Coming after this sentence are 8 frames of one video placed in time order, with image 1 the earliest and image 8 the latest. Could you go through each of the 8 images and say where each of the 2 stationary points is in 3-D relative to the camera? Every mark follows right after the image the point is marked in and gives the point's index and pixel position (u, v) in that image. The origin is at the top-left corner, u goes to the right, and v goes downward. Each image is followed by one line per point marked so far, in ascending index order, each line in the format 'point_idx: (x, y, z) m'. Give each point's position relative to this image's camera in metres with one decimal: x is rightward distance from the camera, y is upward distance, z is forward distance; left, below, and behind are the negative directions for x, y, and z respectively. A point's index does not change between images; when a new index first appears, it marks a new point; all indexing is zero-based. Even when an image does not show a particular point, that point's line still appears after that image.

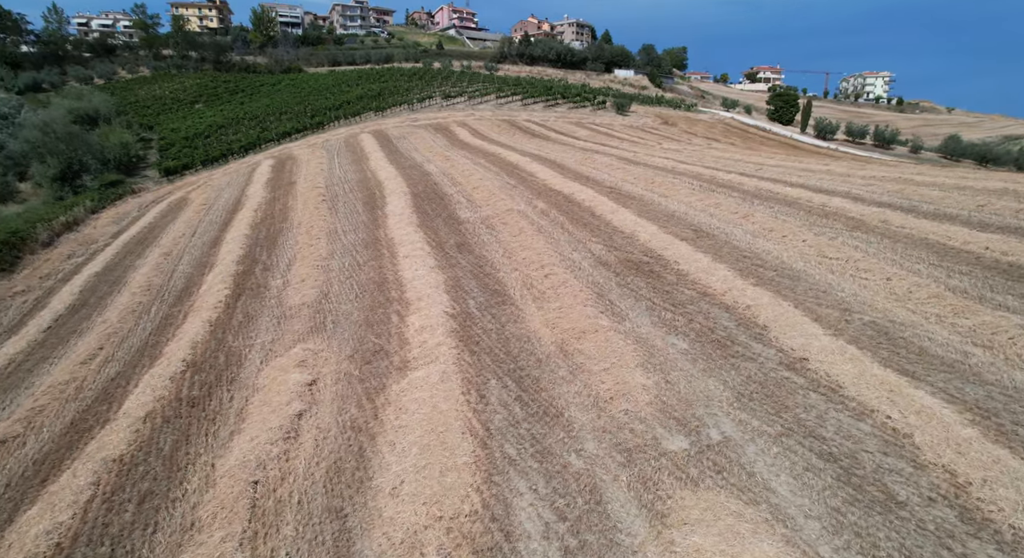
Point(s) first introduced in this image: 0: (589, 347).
0: (+2.7, -2.4, +17.0) m
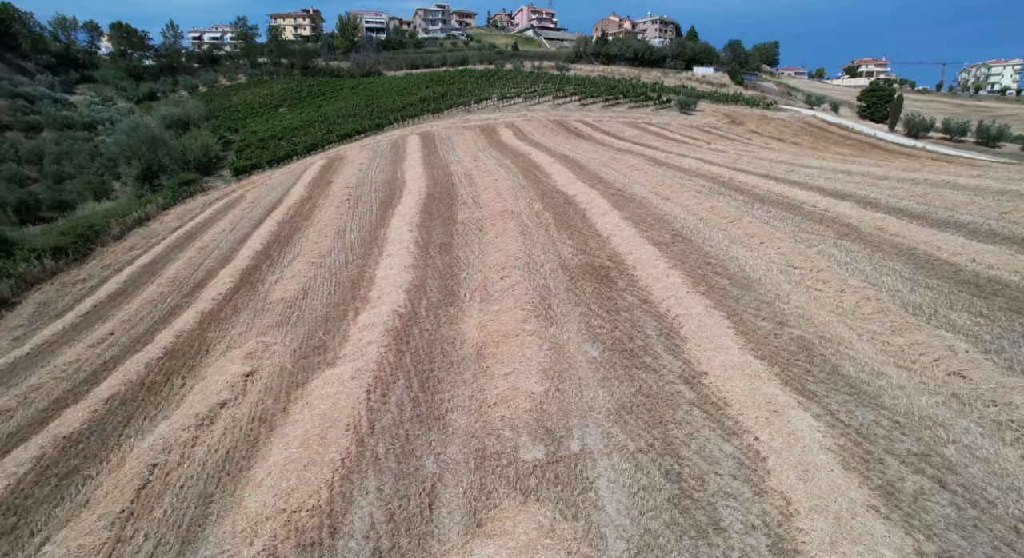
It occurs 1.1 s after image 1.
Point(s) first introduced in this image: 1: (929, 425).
0: (-0.3, -2.5, +16.8) m
1: (+9.0, -3.2, +10.4) m
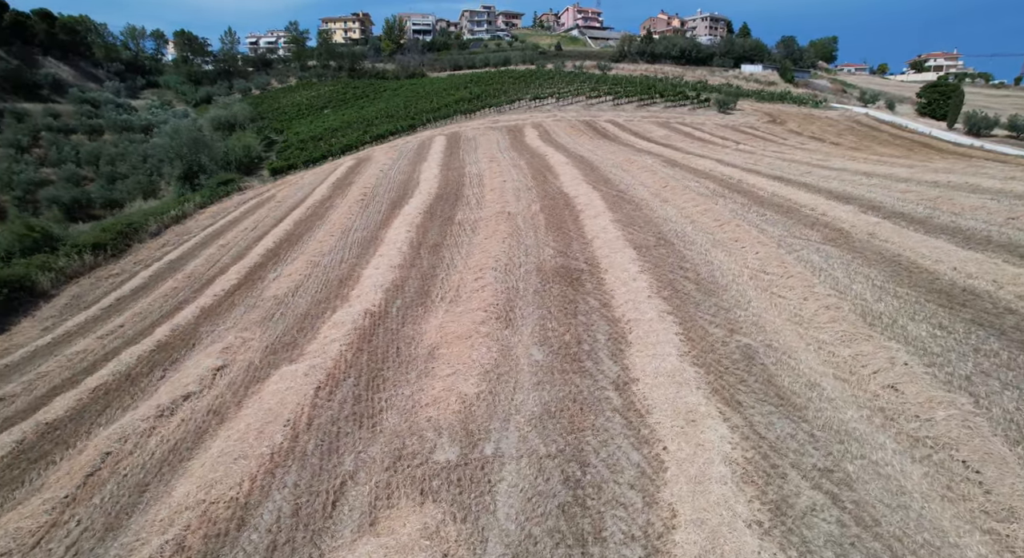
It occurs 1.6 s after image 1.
0: (-2.1, -2.5, +16.9) m
1: (+6.9, -3.4, +10.0) m
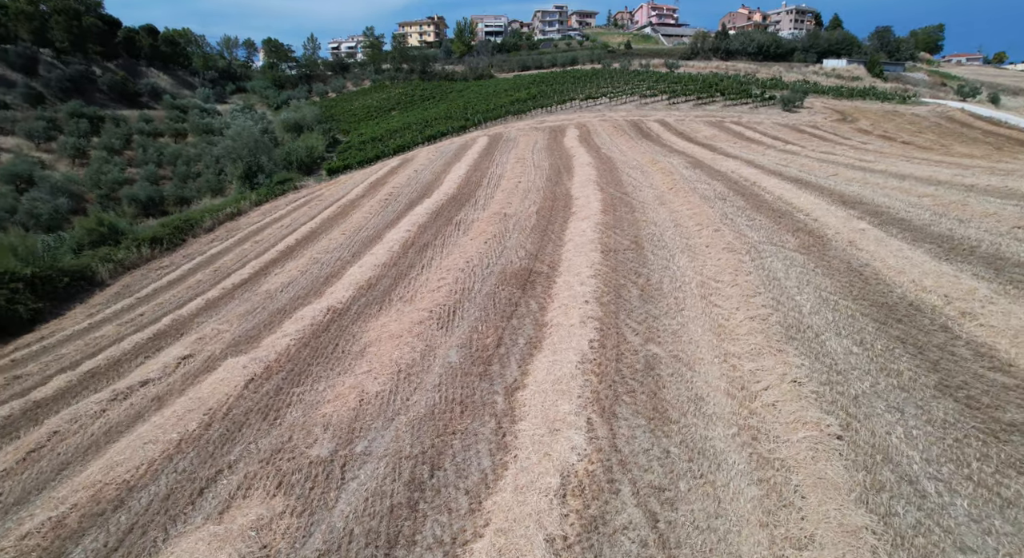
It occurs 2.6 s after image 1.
0: (-4.7, -2.6, +17.2) m
1: (+3.6, -3.6, +9.6) m
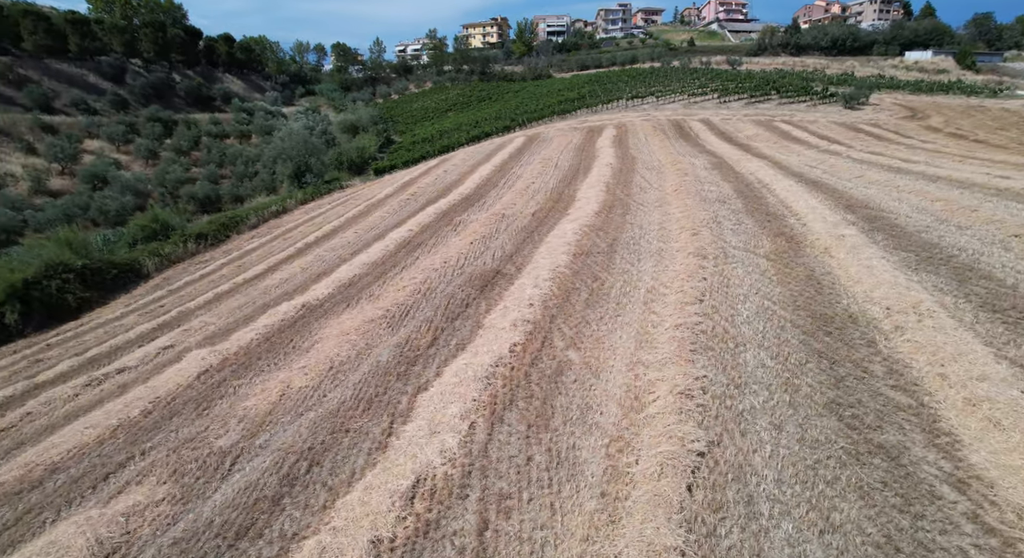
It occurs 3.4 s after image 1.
0: (-6.9, -2.5, +17.7) m
1: (+0.7, -3.7, +9.4) m
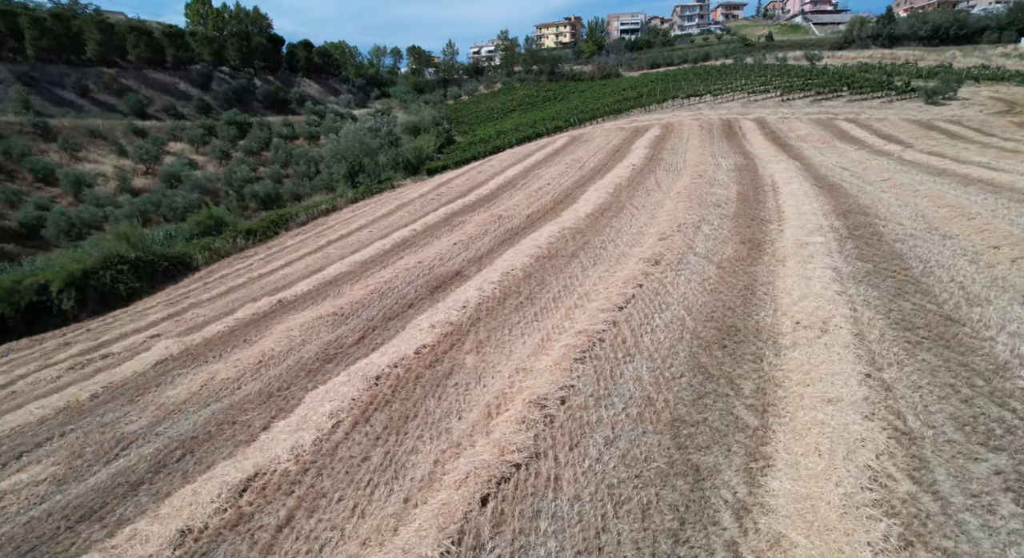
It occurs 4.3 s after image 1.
0: (-9.4, -2.4, +18.4) m
1: (-2.7, -3.8, +9.5) m
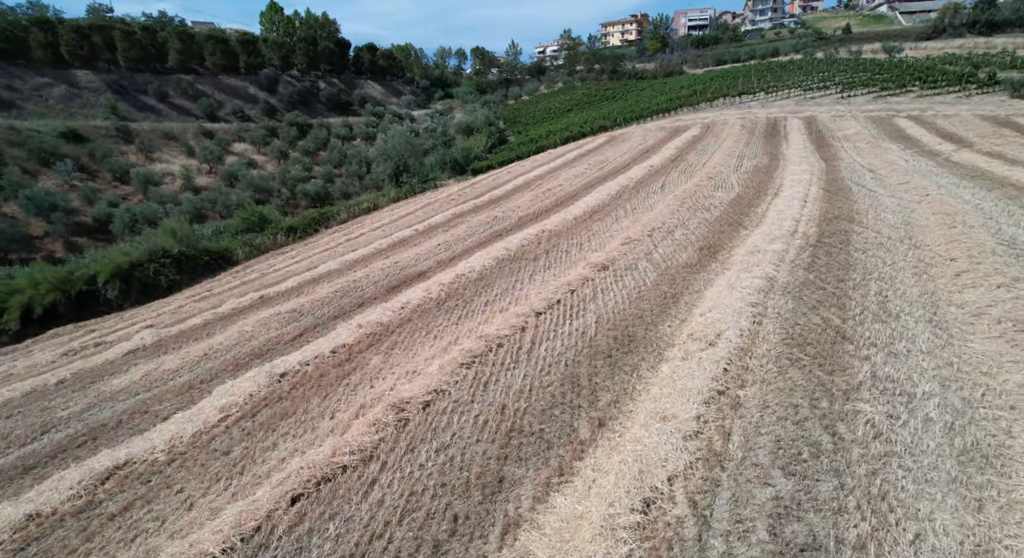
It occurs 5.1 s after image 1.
0: (-11.8, -2.3, +19.4) m
1: (-5.8, -3.8, +9.9) m
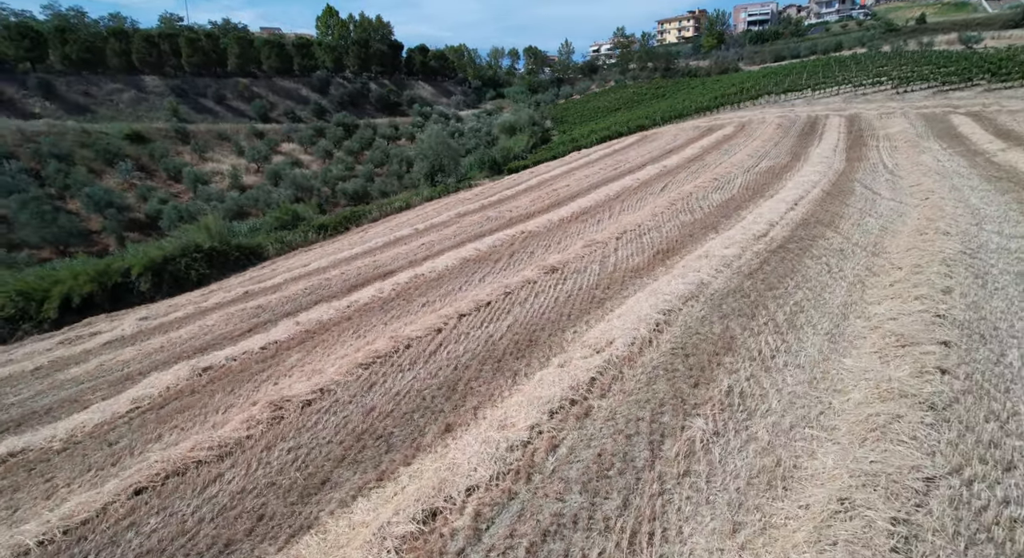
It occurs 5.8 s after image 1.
0: (-13.9, -2.2, +20.1) m
1: (-8.6, -3.7, +10.3) m
